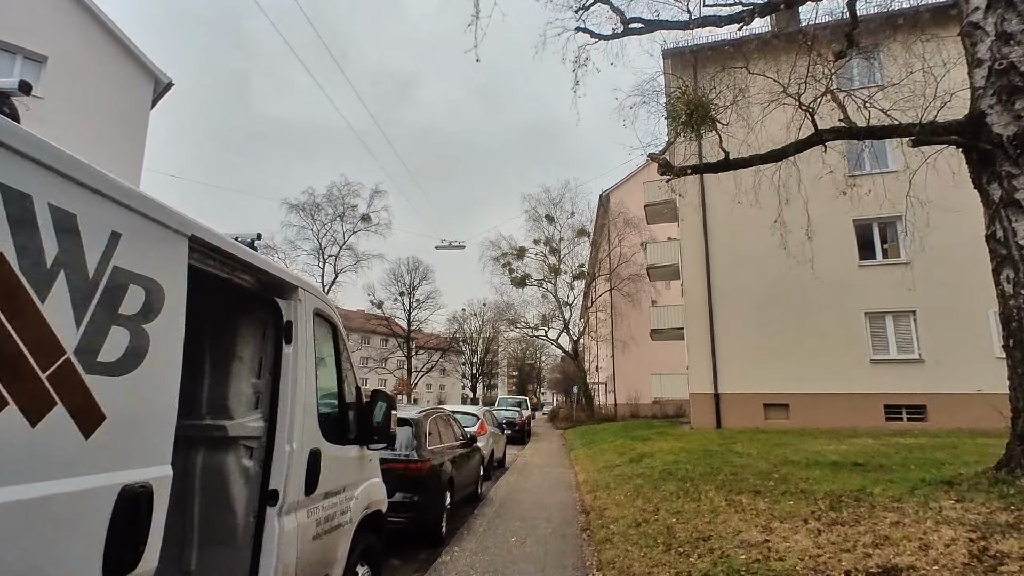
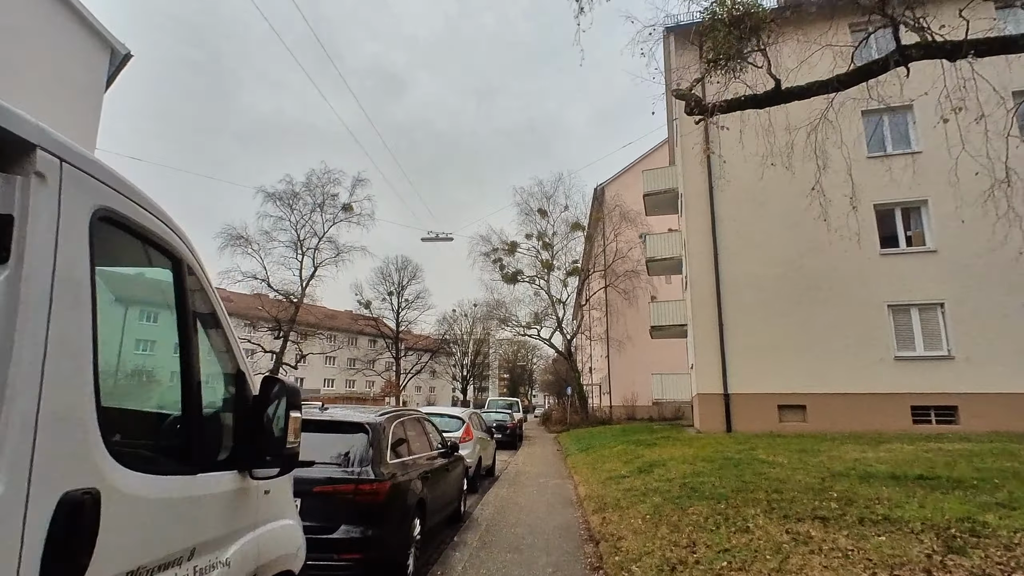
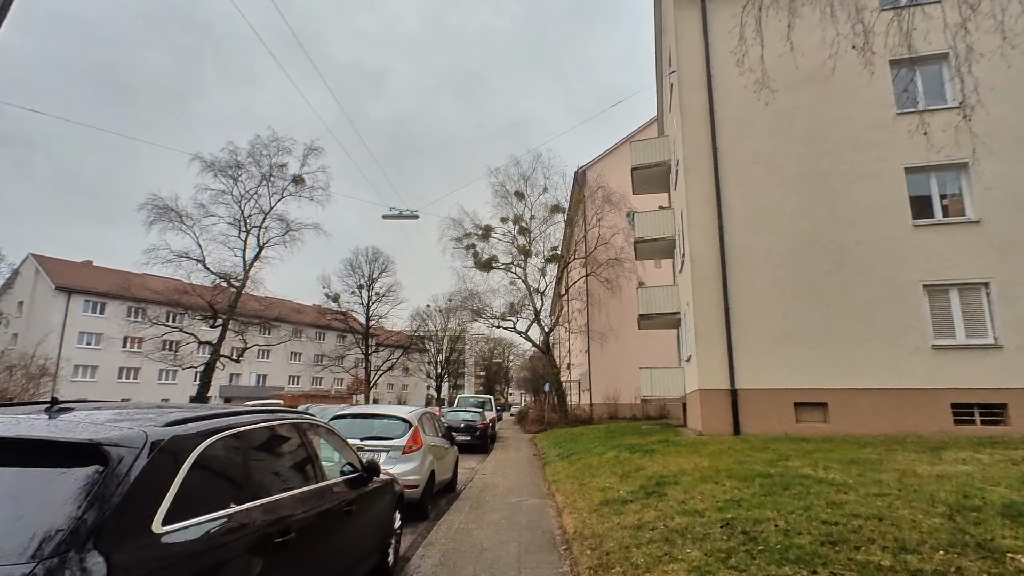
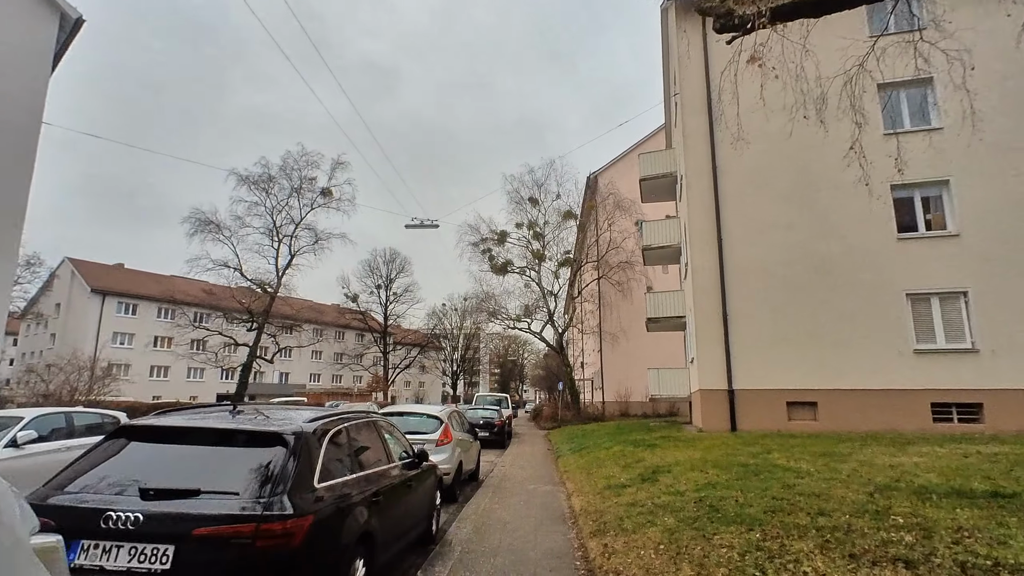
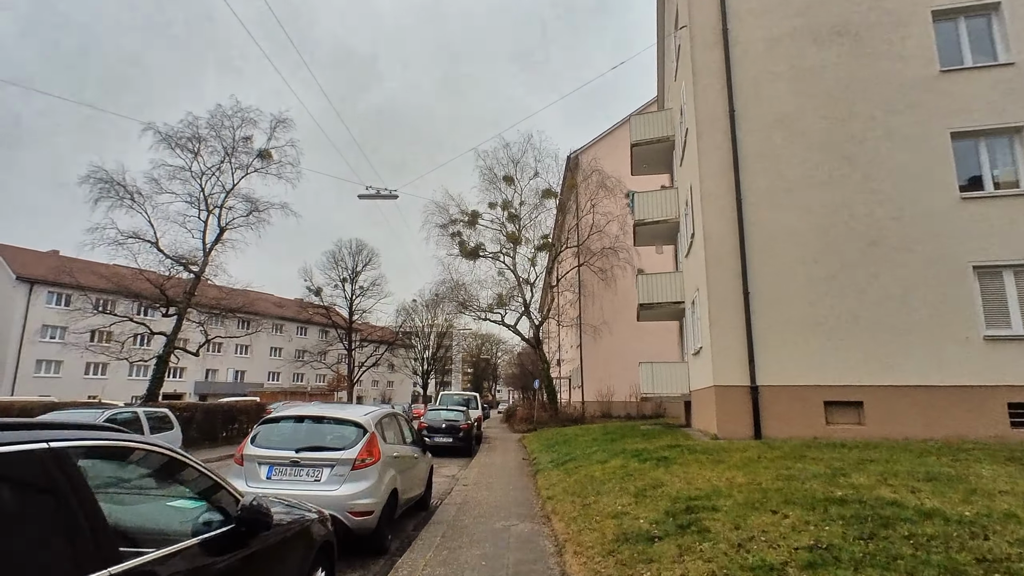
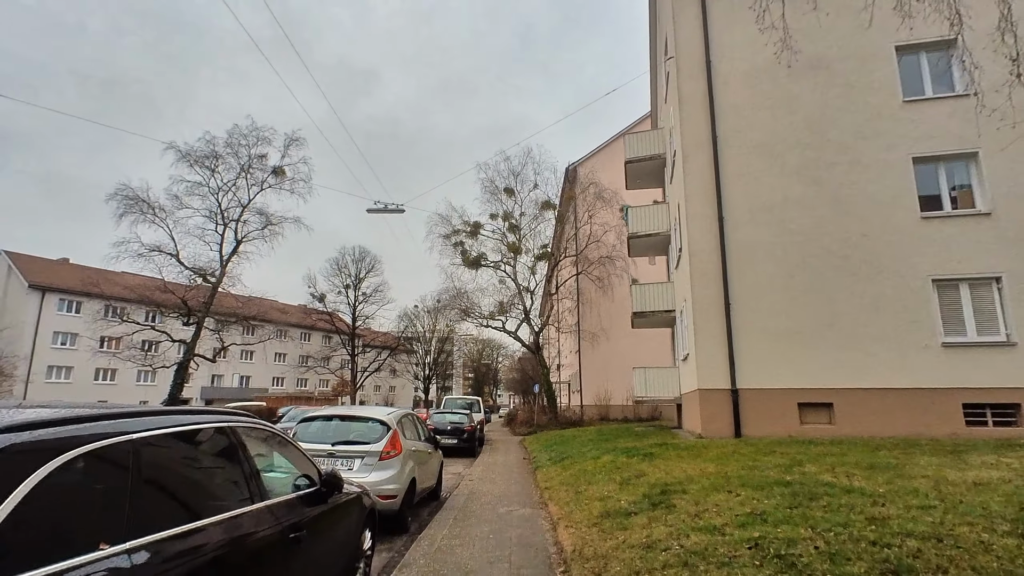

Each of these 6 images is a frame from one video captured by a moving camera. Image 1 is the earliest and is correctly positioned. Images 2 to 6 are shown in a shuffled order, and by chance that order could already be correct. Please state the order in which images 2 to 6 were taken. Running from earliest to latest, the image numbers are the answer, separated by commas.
2, 4, 3, 6, 5
